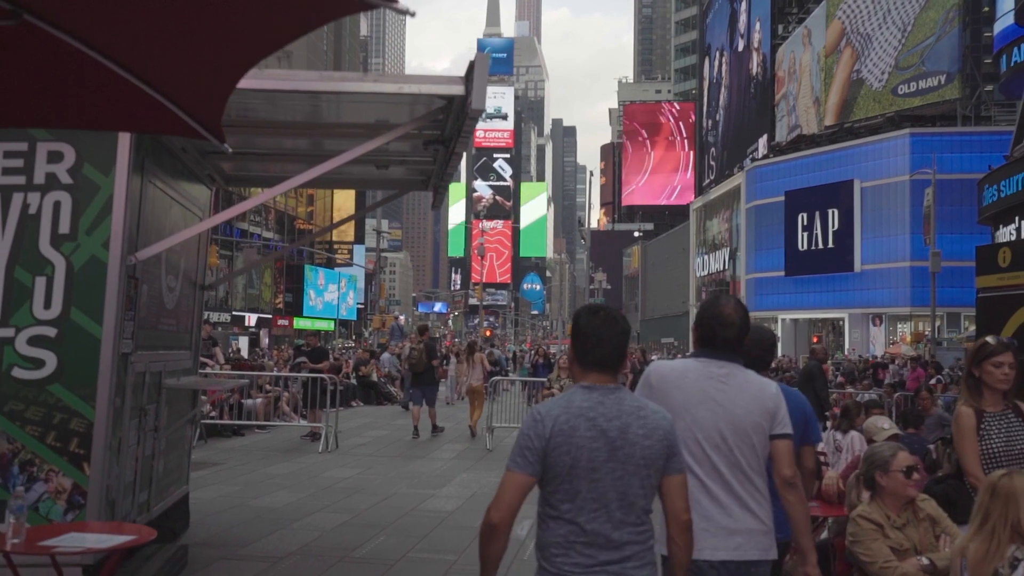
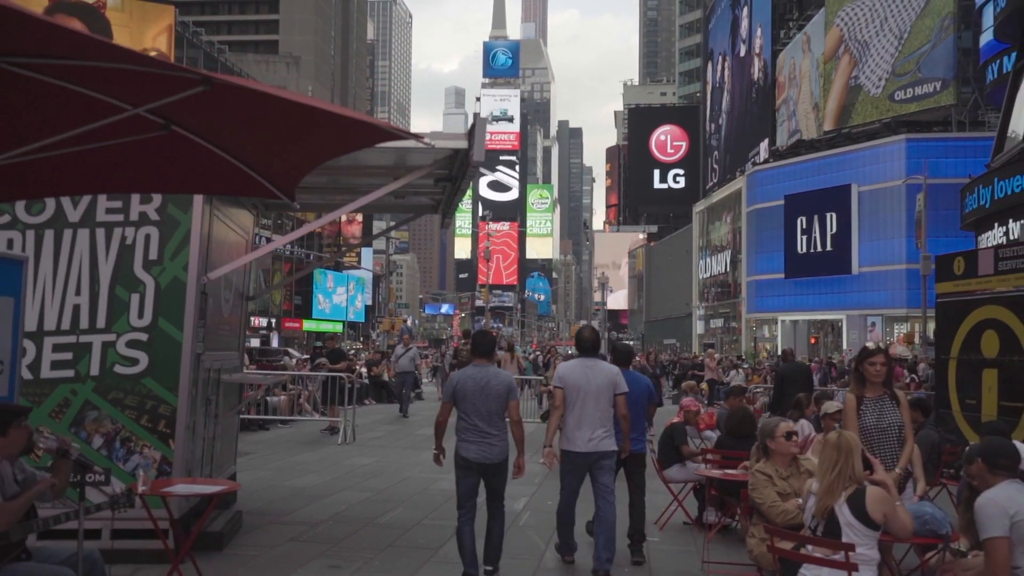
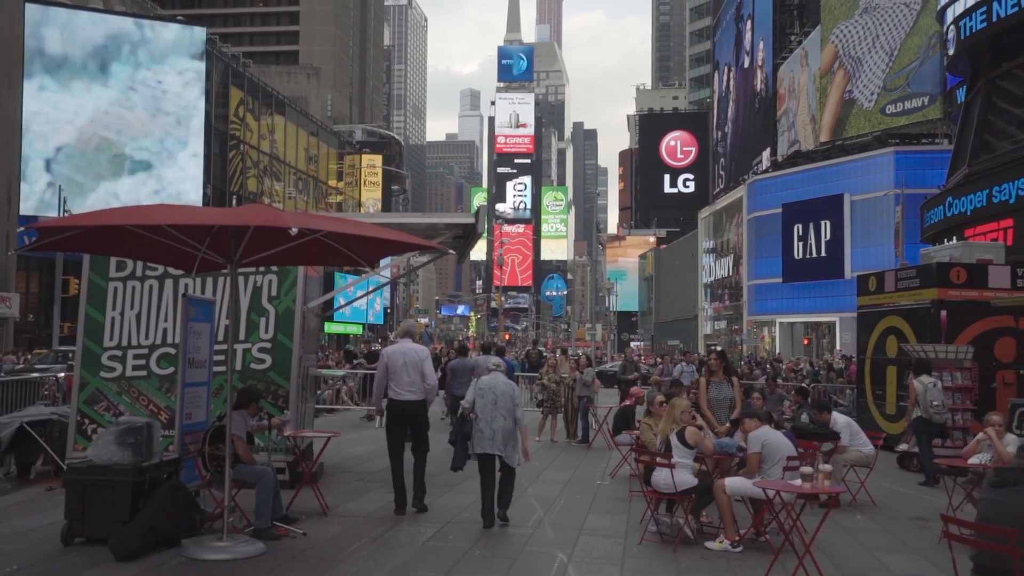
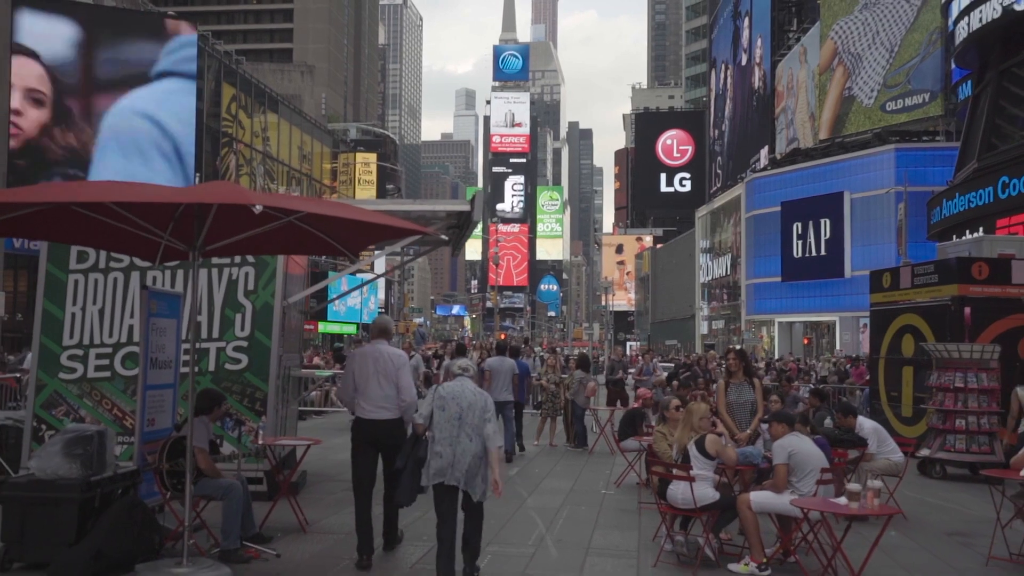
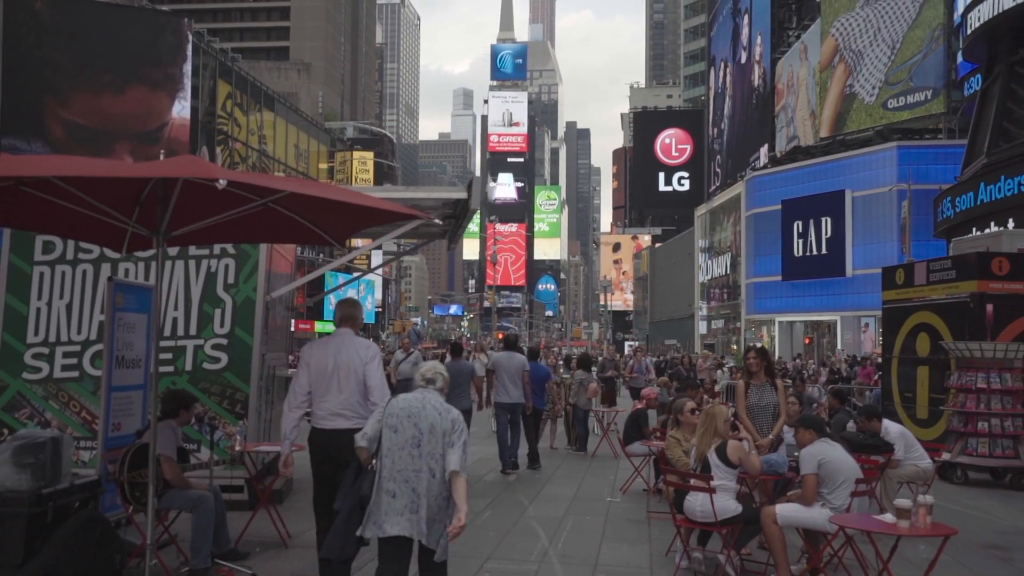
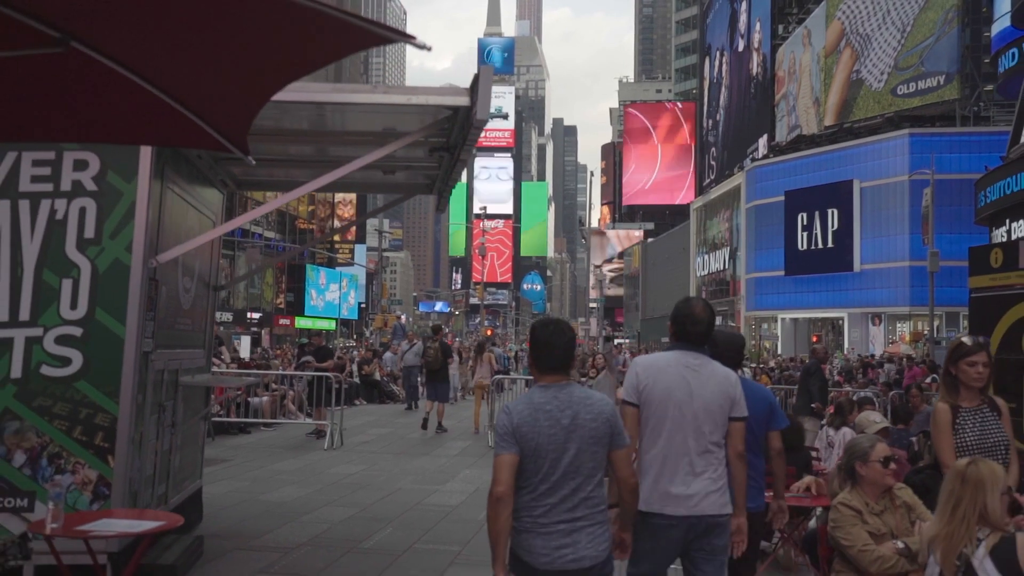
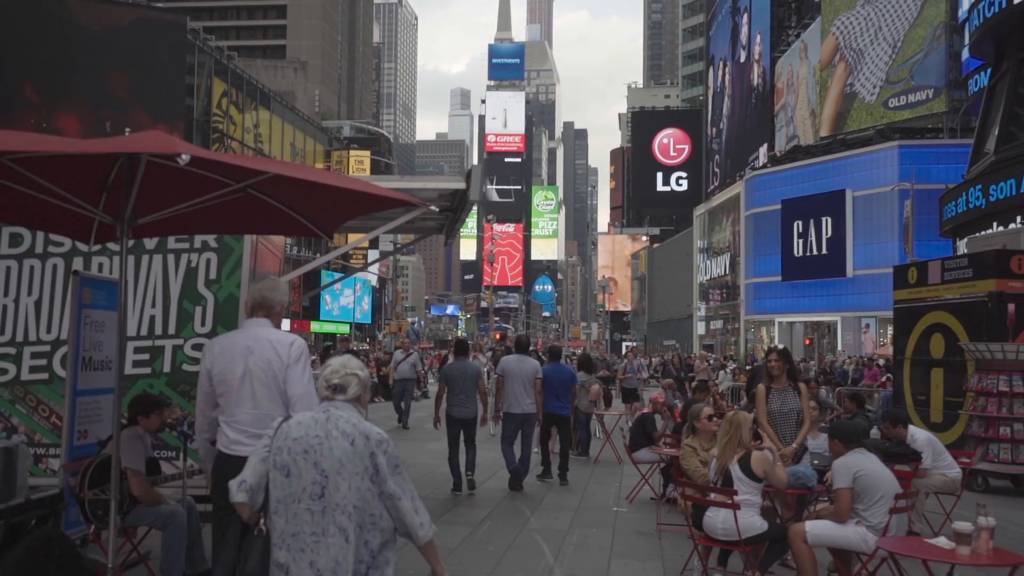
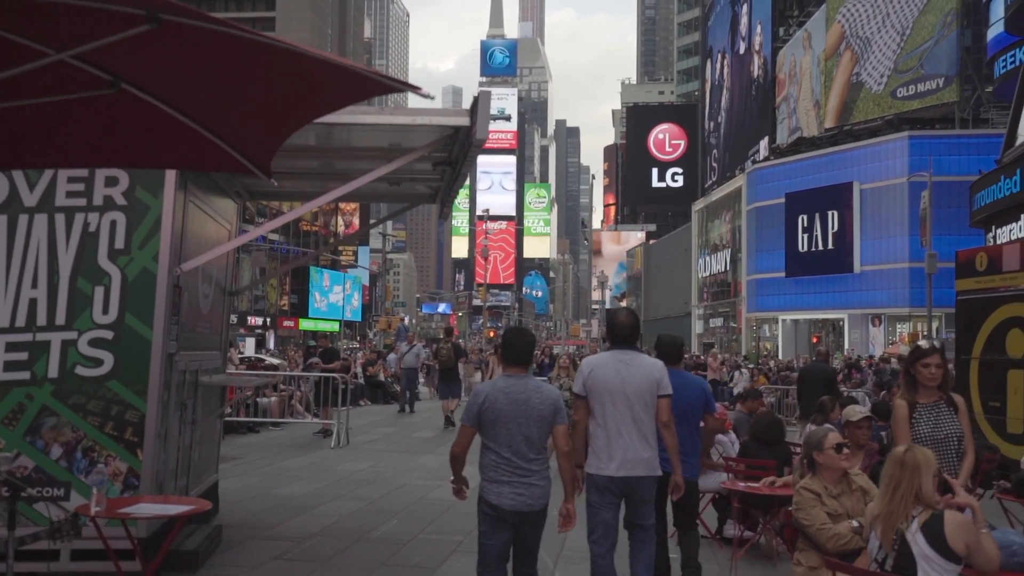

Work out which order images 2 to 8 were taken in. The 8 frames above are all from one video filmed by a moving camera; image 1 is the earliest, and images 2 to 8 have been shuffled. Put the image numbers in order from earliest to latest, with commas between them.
6, 8, 2, 7, 5, 4, 3
